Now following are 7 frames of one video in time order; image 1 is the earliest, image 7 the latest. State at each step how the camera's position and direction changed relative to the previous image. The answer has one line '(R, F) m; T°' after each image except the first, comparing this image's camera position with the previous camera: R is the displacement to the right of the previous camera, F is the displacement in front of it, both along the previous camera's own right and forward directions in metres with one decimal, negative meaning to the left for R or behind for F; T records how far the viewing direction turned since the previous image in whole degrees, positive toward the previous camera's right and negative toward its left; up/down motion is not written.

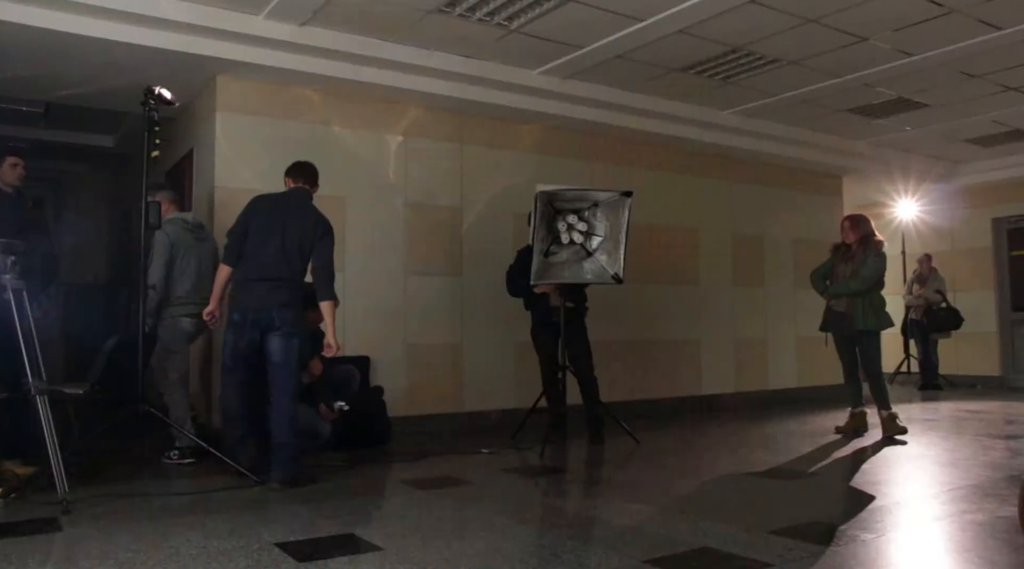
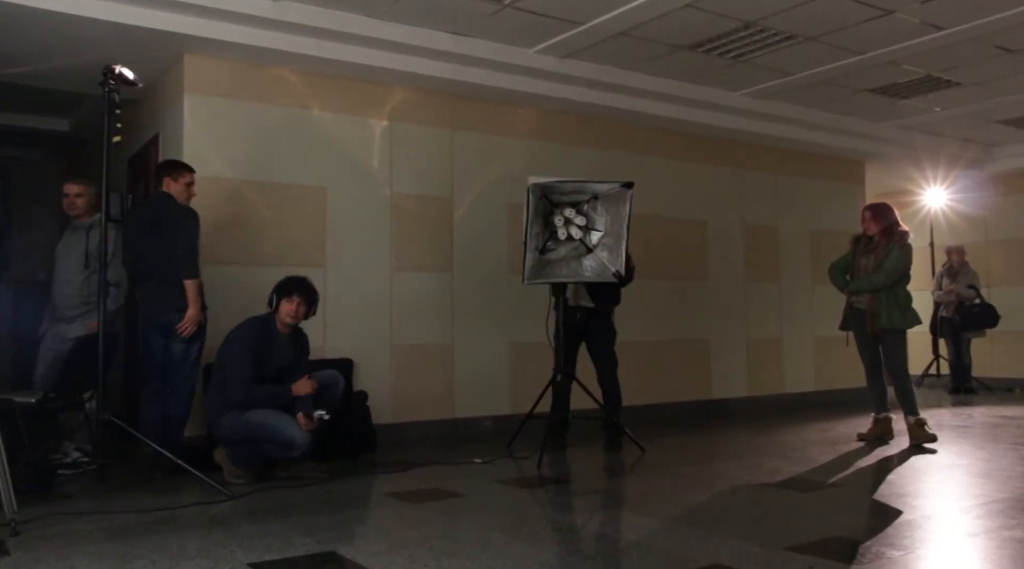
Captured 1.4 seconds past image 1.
(+0.3, +0.4) m; -2°
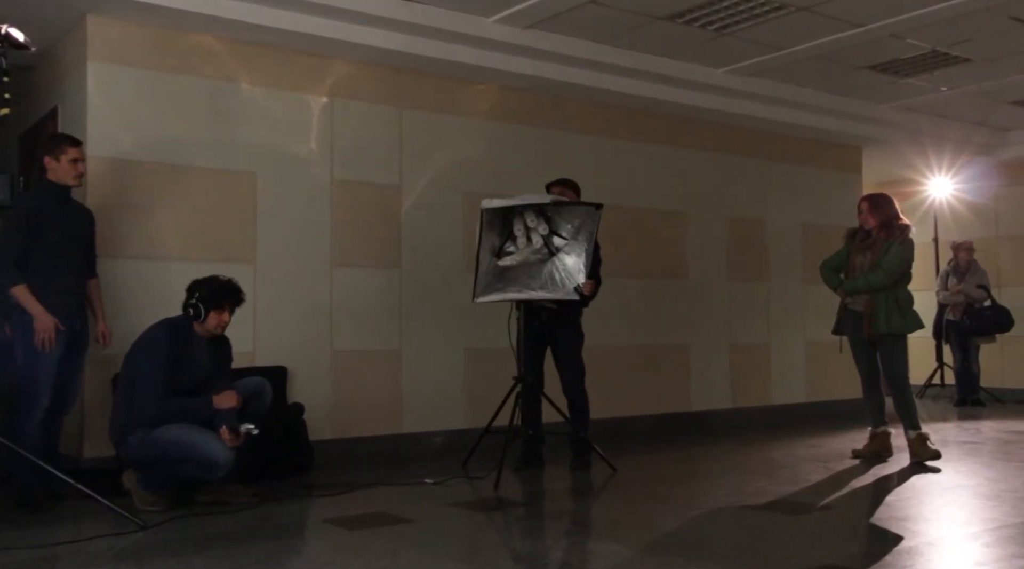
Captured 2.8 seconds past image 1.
(0.0, +0.6) m; +2°
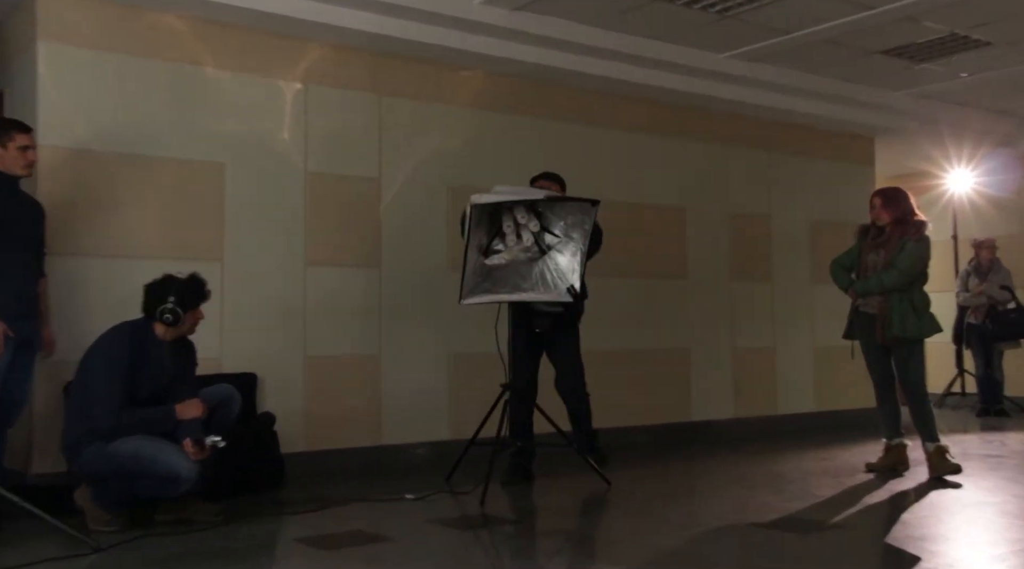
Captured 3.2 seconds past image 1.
(0.0, +0.3) m; 0°
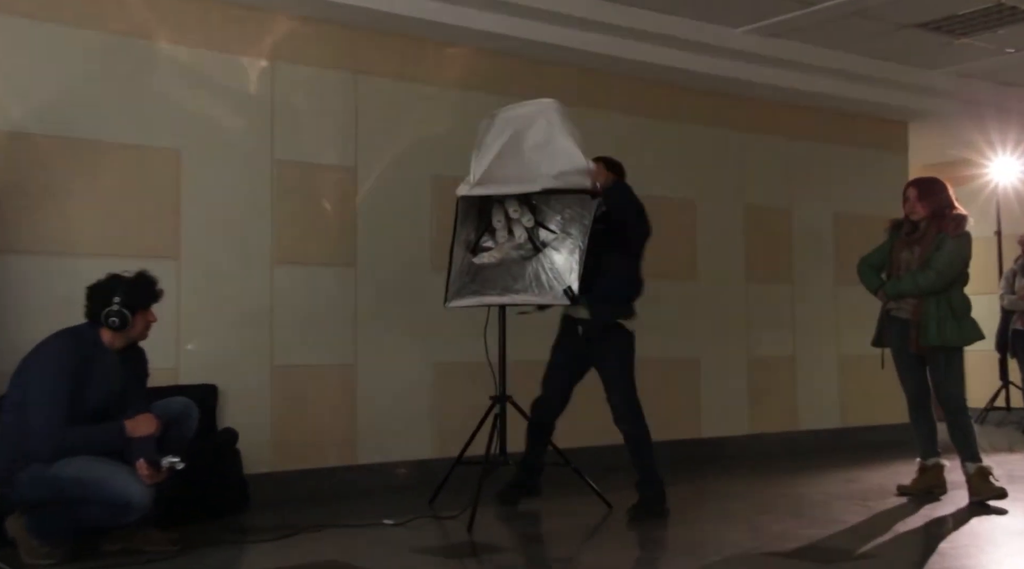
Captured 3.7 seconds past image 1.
(0.0, +0.5) m; 0°
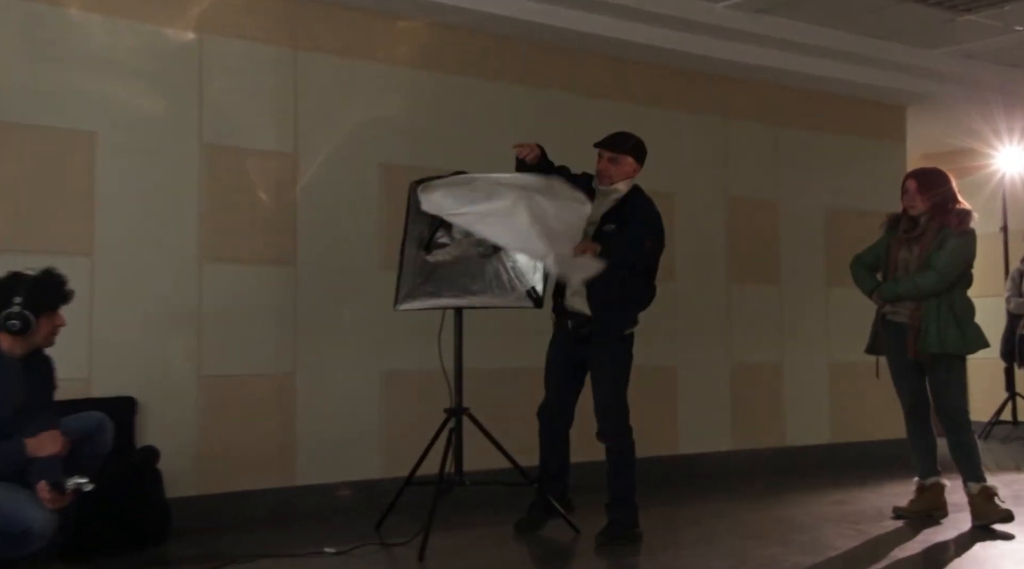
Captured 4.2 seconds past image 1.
(+0.1, +0.4) m; +2°
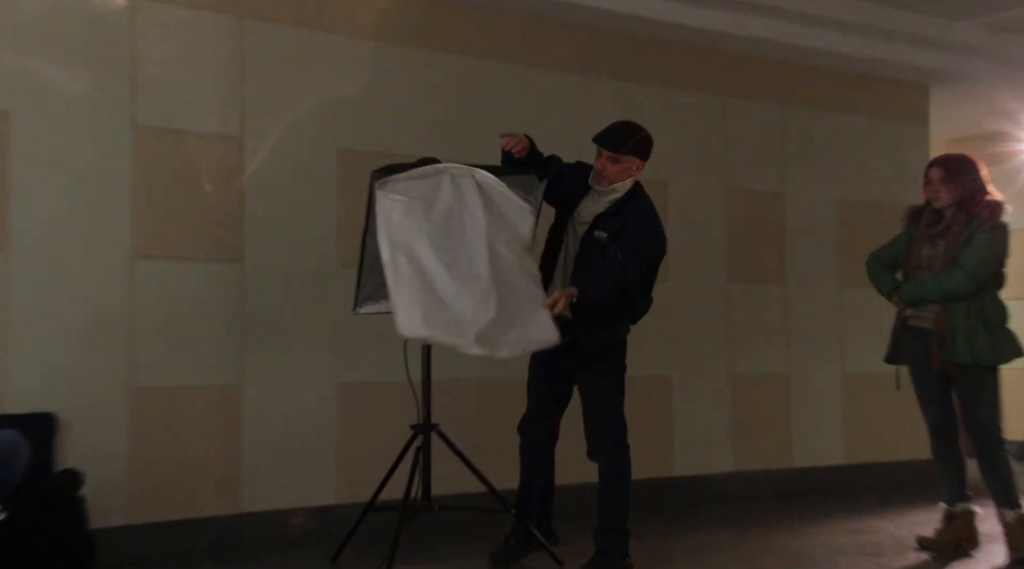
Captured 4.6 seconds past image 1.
(+0.1, +0.4) m; +1°
